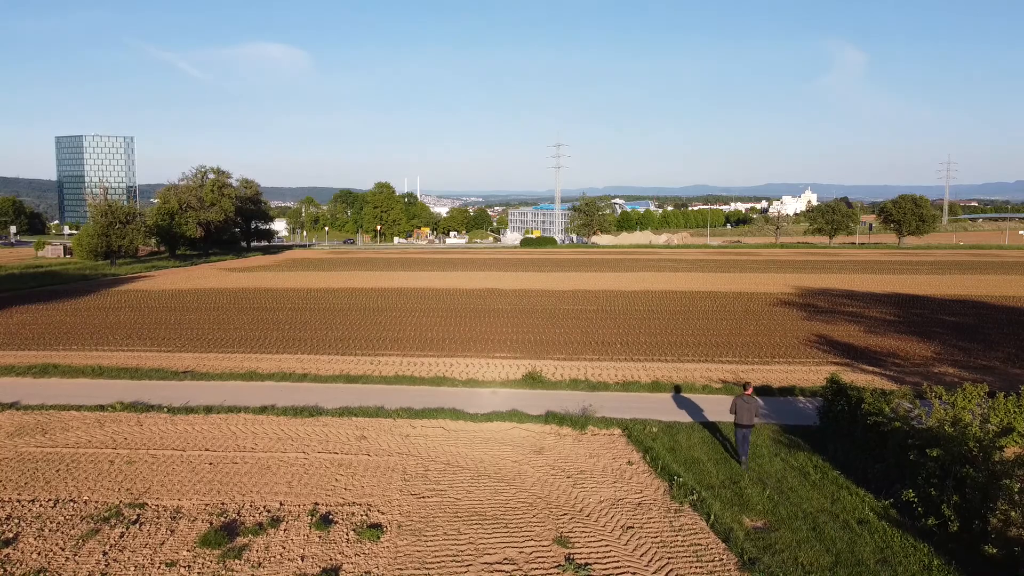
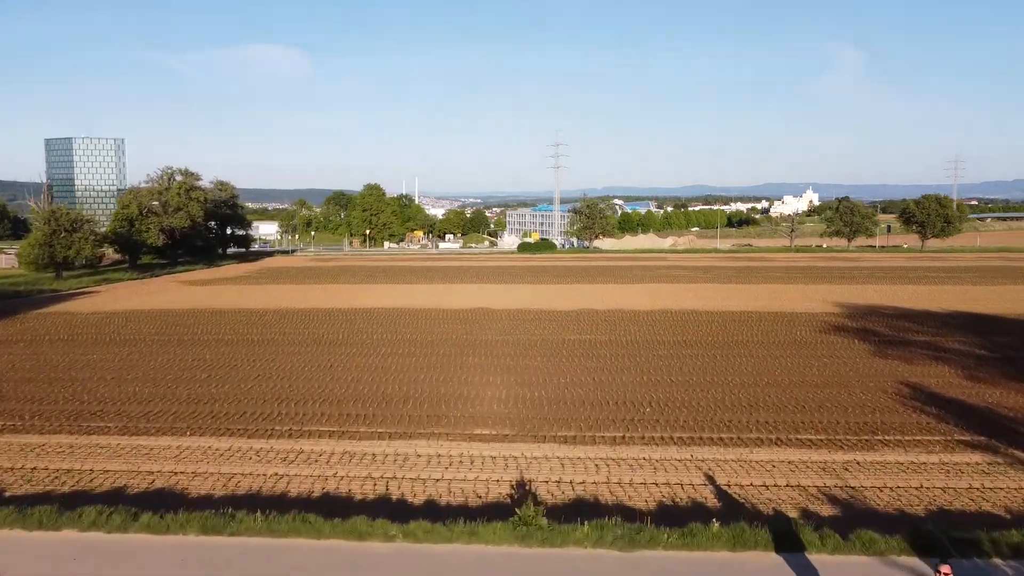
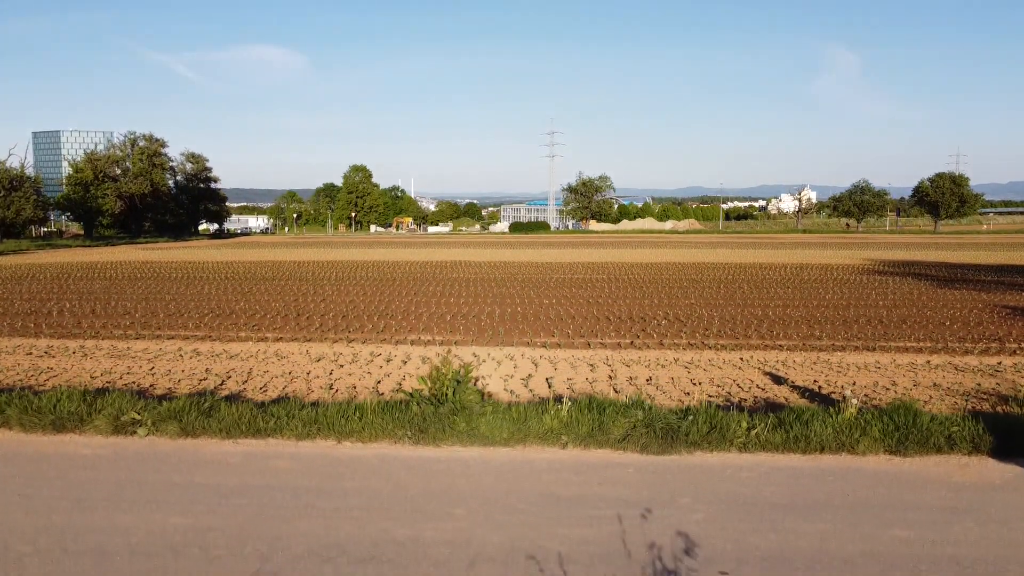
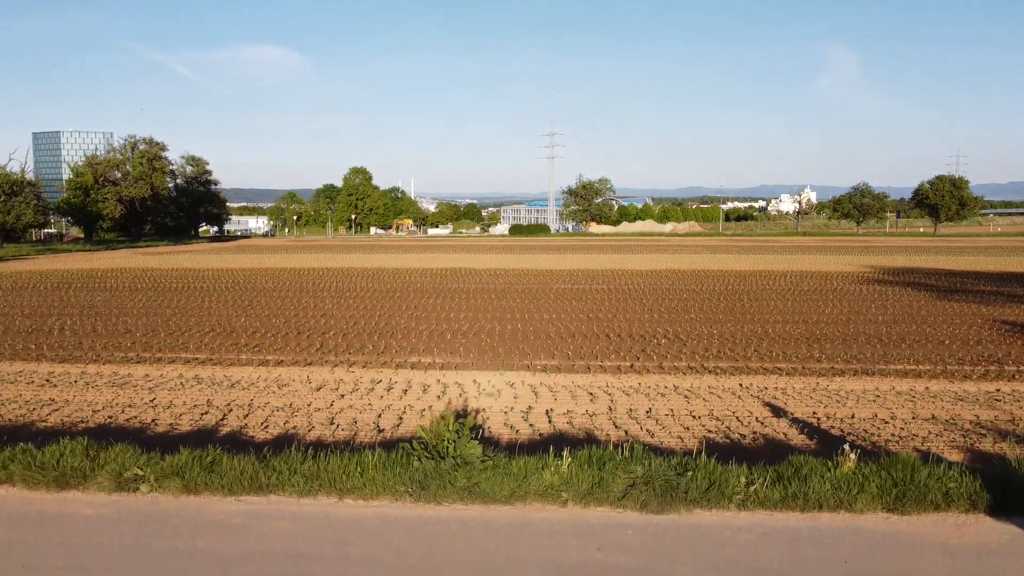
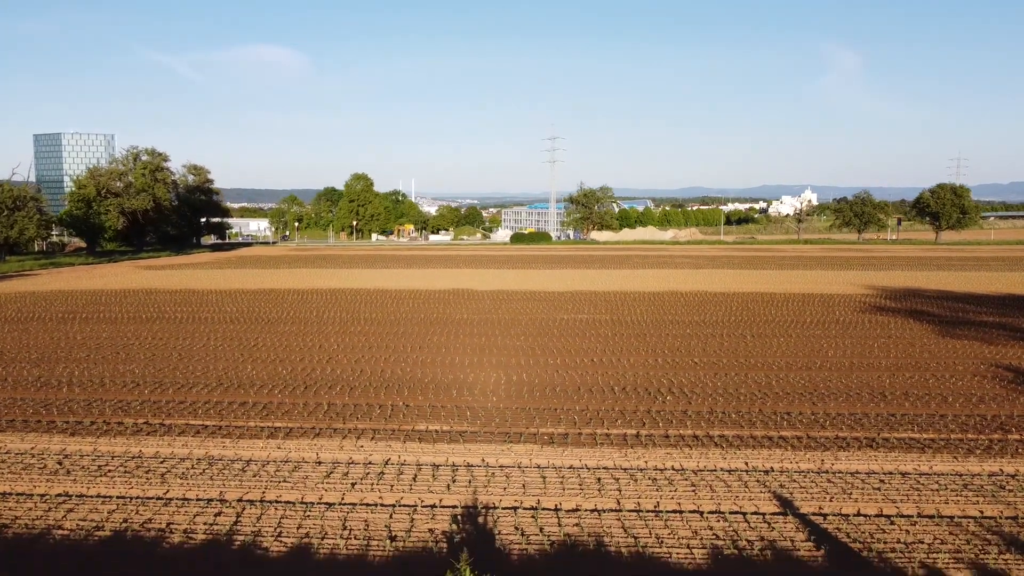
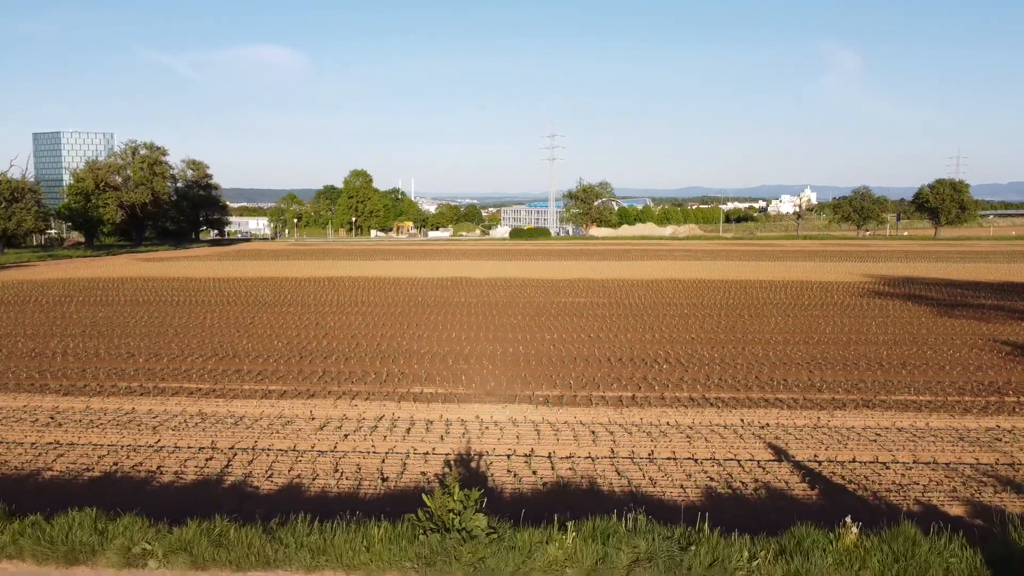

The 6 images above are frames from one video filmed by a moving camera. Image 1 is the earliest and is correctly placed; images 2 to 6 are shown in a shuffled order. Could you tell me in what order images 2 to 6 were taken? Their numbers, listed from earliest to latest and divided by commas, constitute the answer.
2, 5, 6, 4, 3
